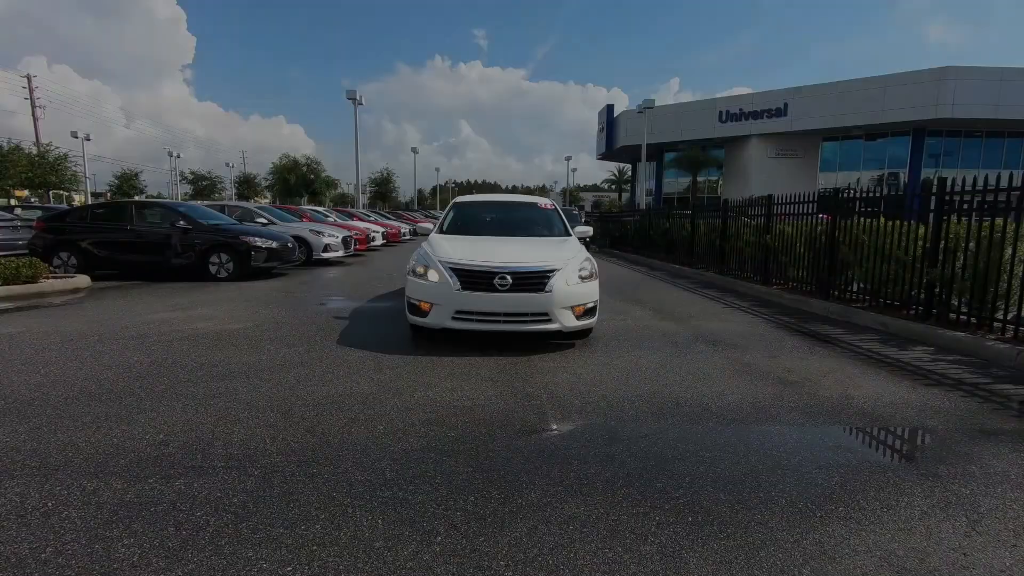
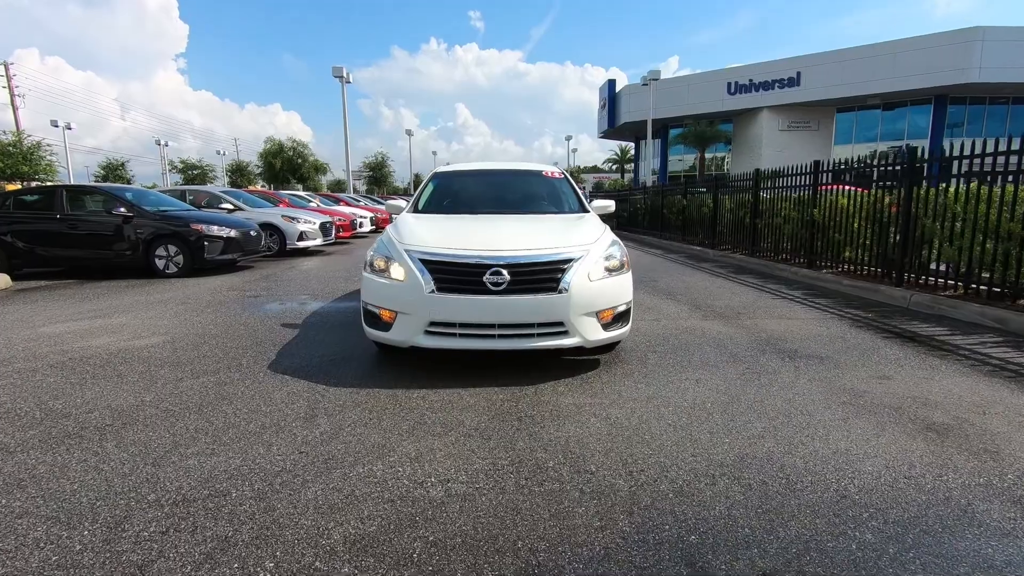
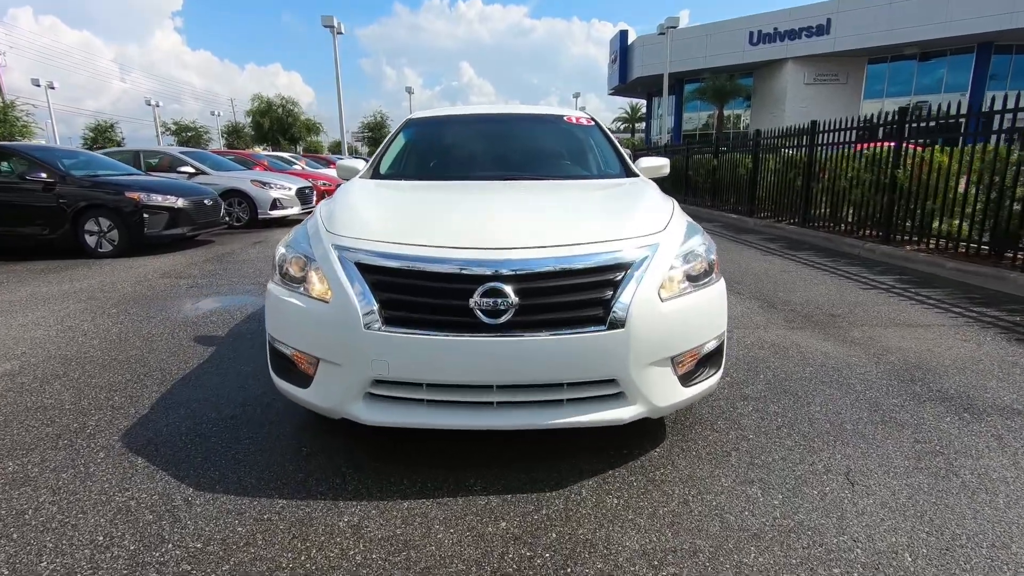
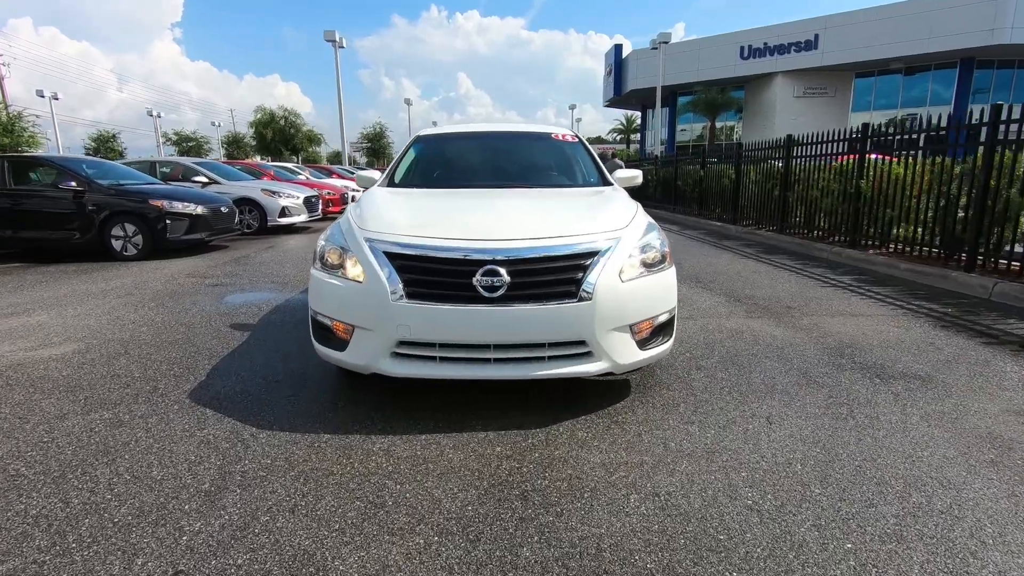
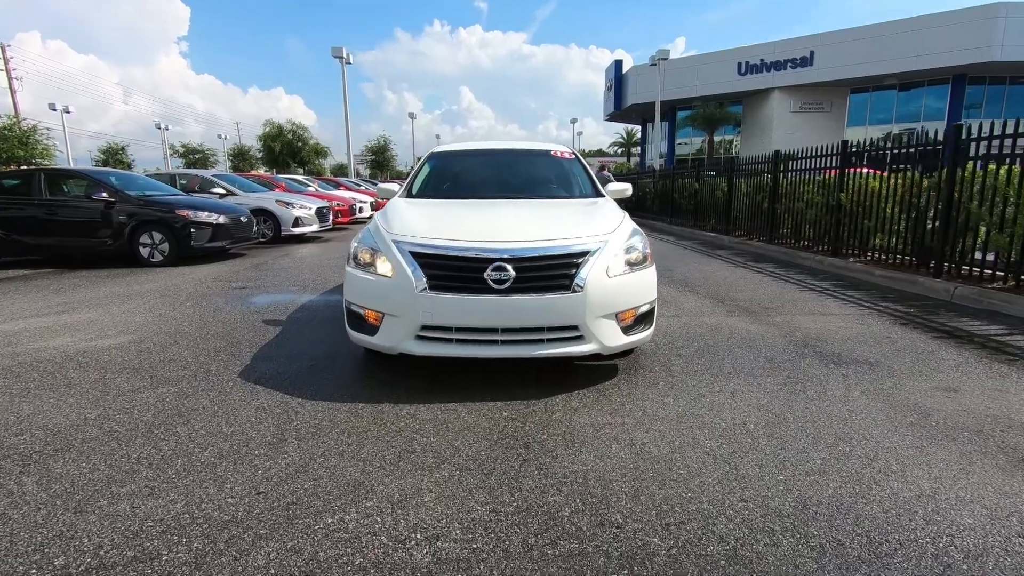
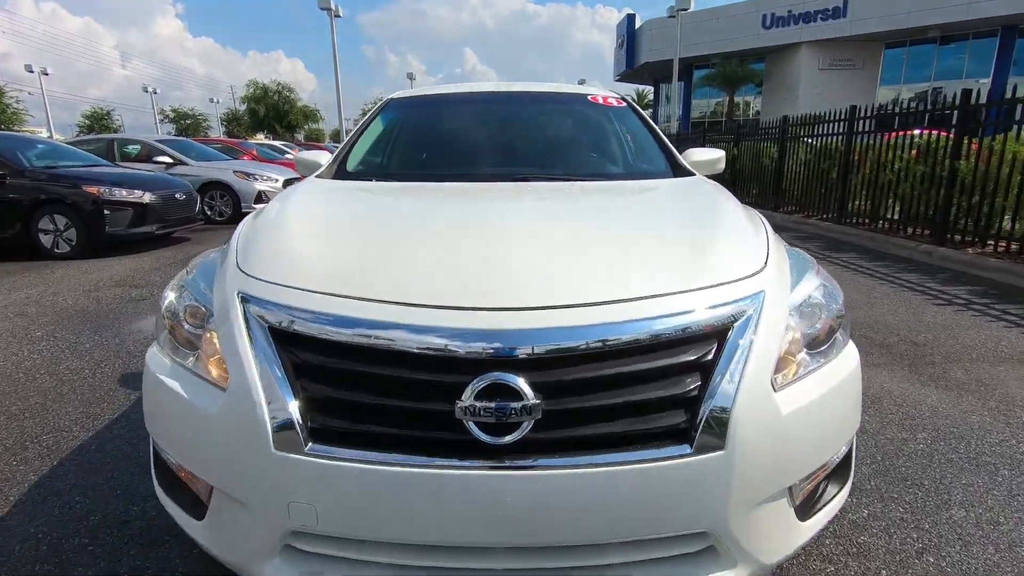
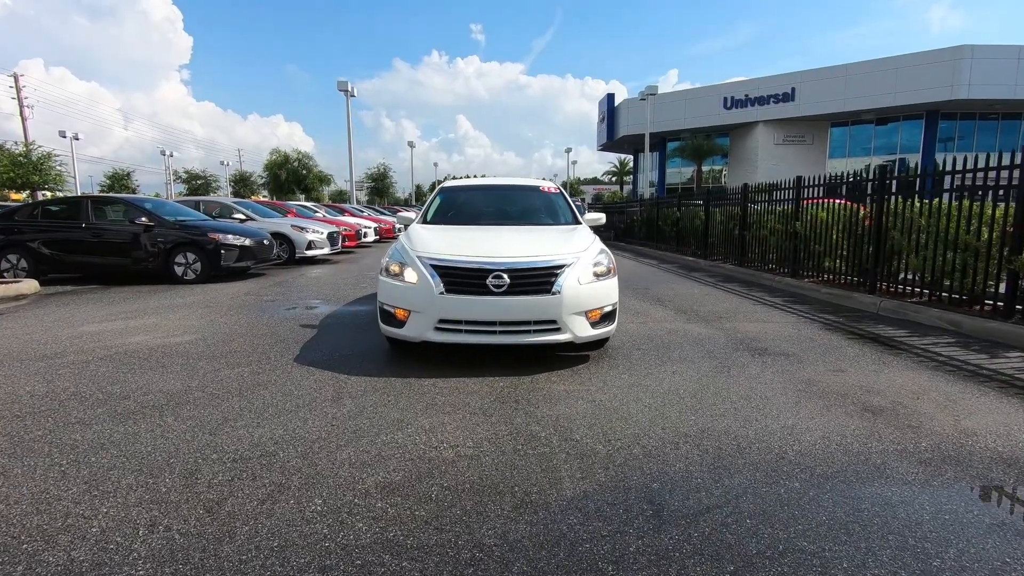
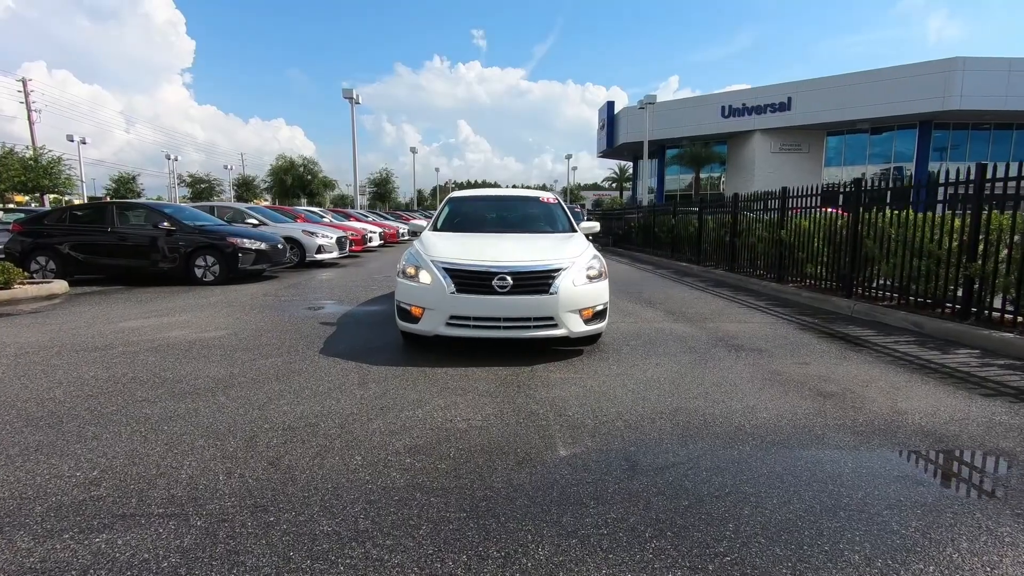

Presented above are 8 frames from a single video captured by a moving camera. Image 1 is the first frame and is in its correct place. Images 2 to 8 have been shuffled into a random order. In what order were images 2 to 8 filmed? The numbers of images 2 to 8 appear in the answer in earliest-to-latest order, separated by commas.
8, 7, 2, 5, 4, 3, 6
